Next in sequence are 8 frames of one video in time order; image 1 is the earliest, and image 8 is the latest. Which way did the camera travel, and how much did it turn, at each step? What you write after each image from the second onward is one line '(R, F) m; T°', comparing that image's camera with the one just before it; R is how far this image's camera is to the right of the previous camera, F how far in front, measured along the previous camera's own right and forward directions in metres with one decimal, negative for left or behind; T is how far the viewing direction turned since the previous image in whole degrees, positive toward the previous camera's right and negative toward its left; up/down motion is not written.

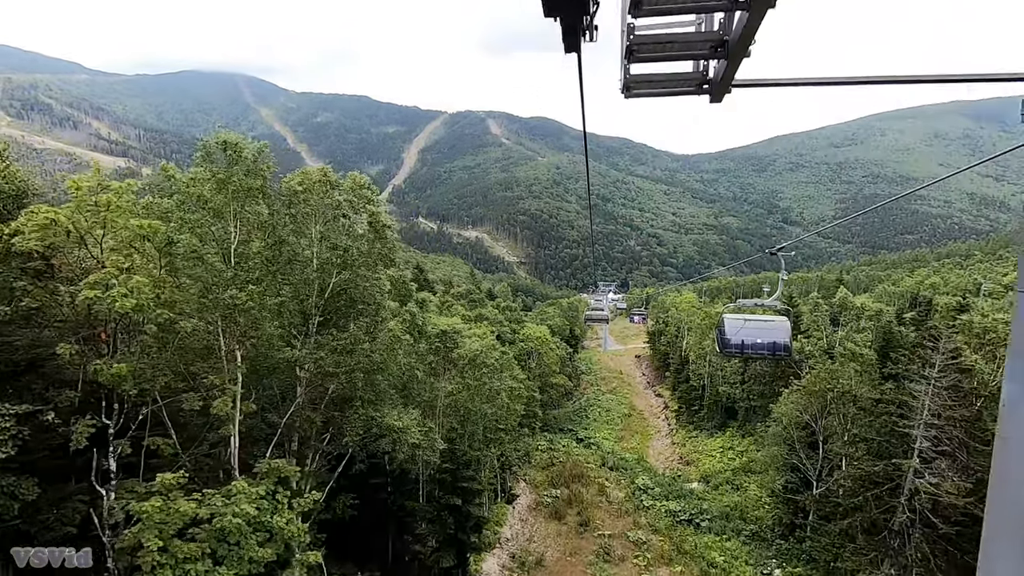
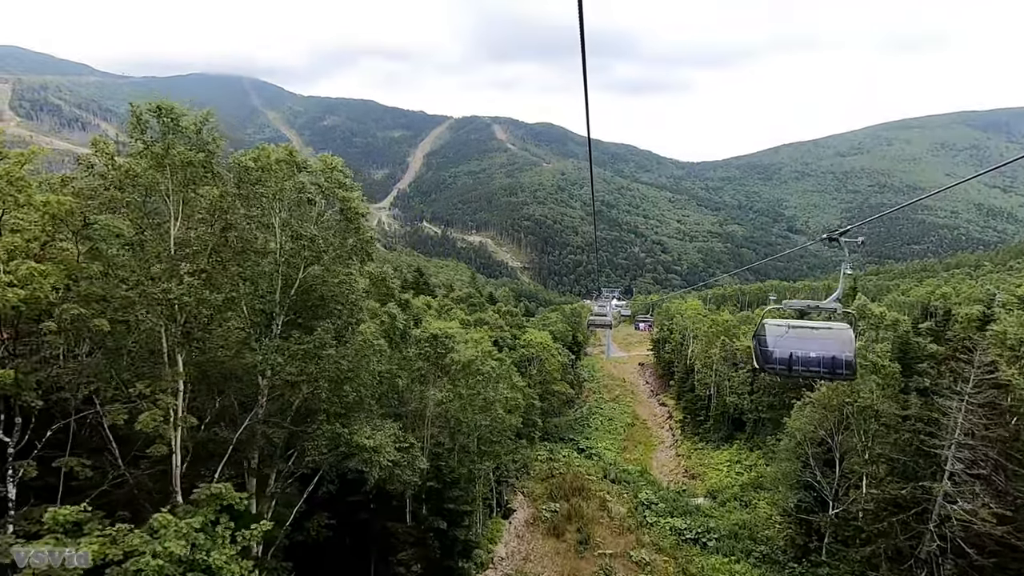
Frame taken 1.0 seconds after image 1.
(+0.2, +1.3) m; 0°
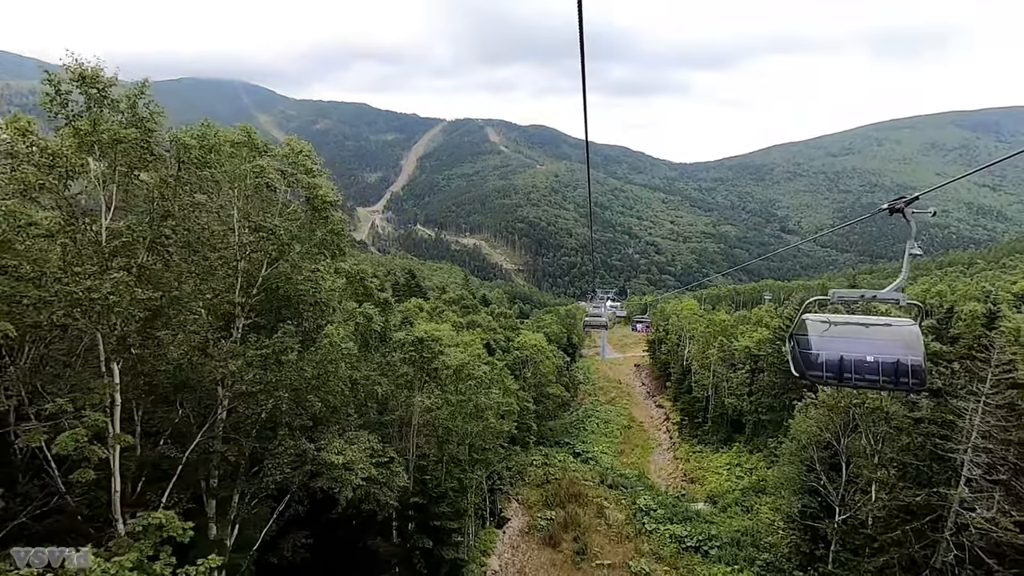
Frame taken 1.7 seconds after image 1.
(+0.1, +1.0) m; +1°
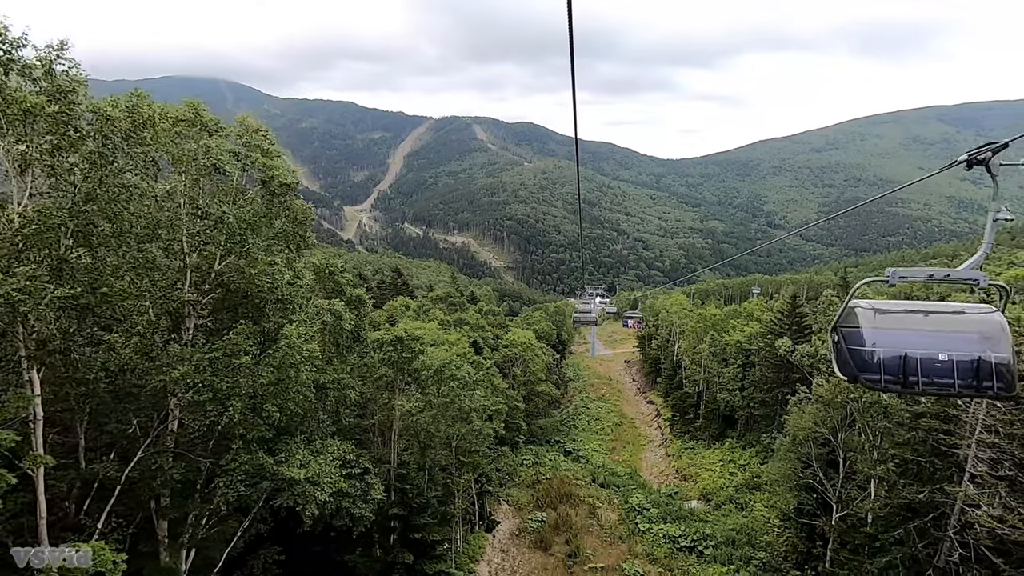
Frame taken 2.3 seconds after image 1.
(+0.1, +0.8) m; +1°
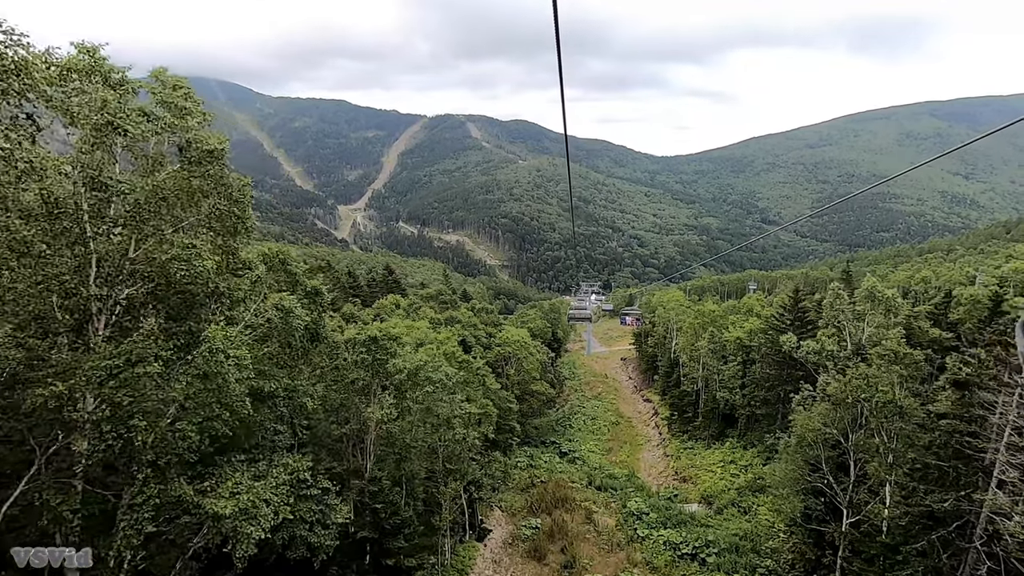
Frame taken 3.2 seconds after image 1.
(+0.2, +1.3) m; 0°
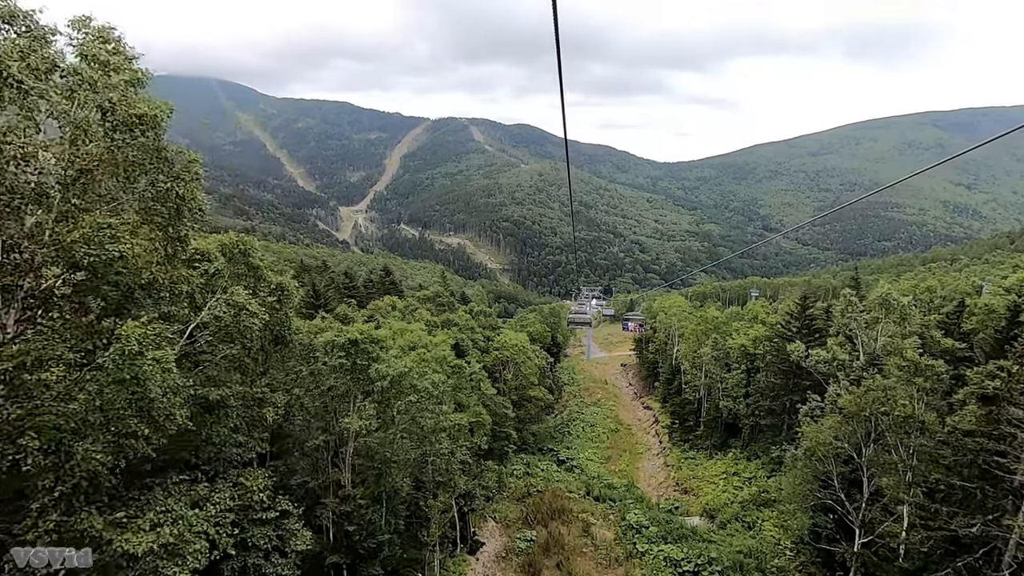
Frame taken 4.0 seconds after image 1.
(+0.1, +1.0) m; 0°
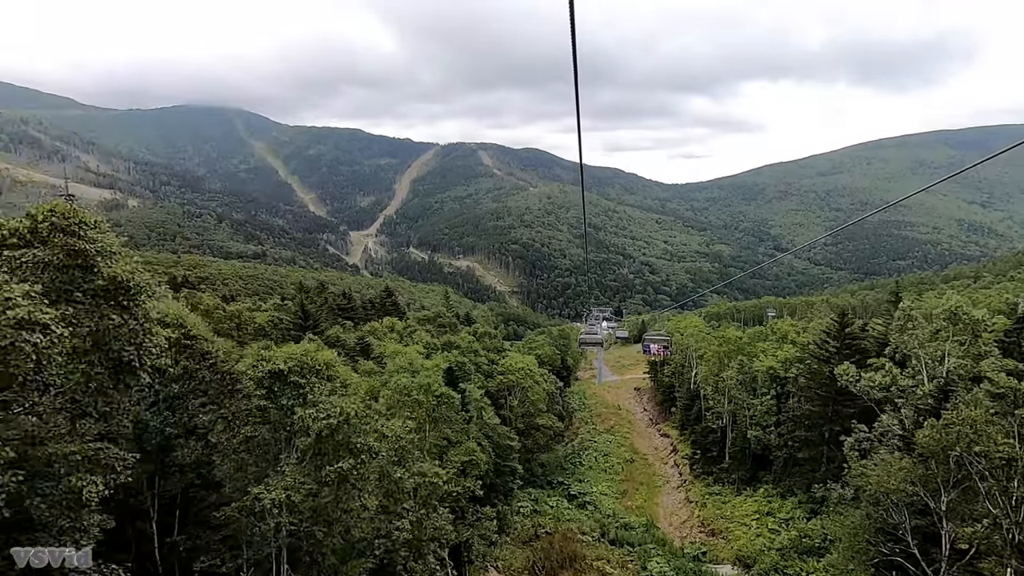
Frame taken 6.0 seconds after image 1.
(+0.3, +3.0) m; -1°
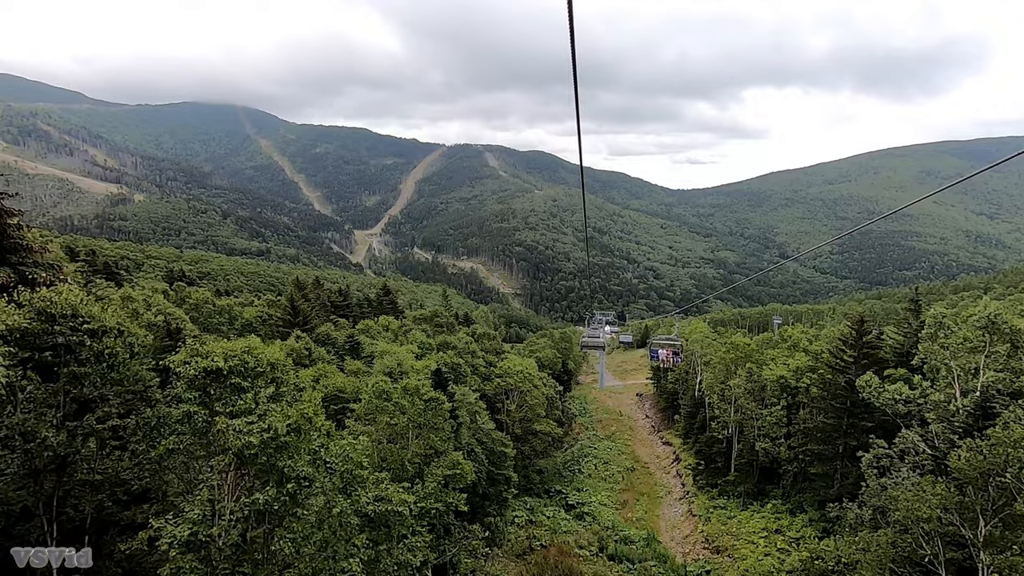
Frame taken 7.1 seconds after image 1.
(+0.3, +1.5) m; 0°
